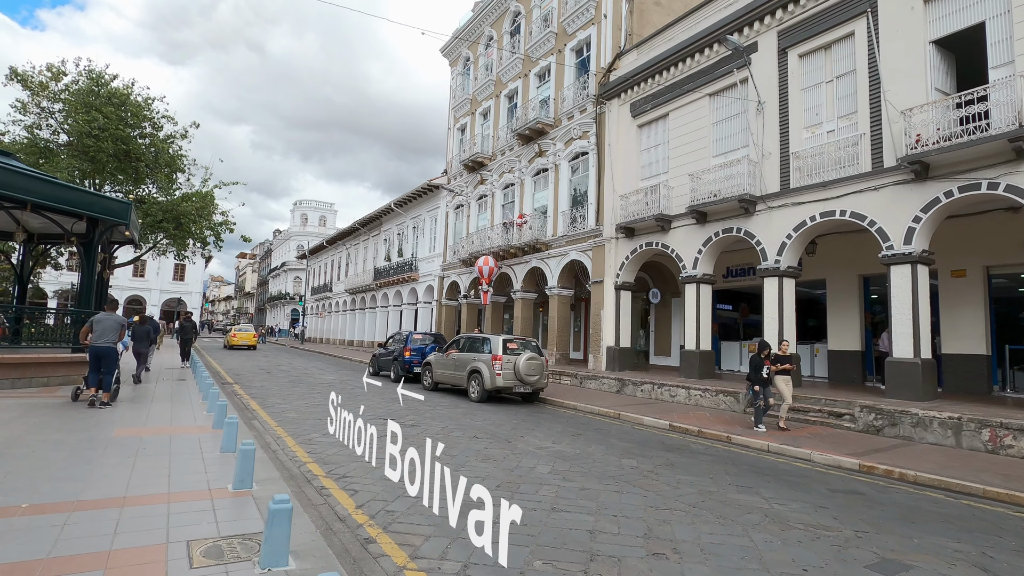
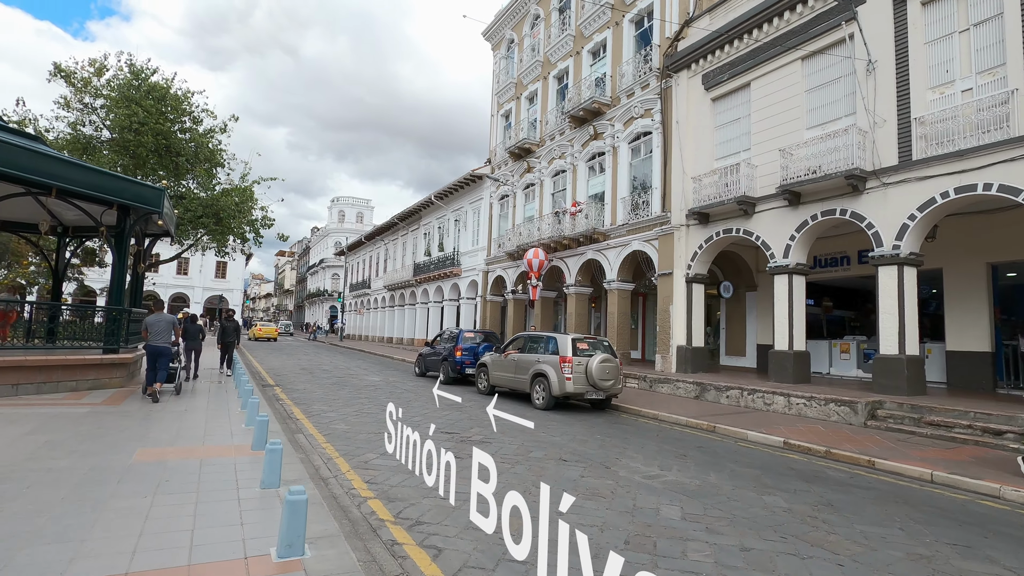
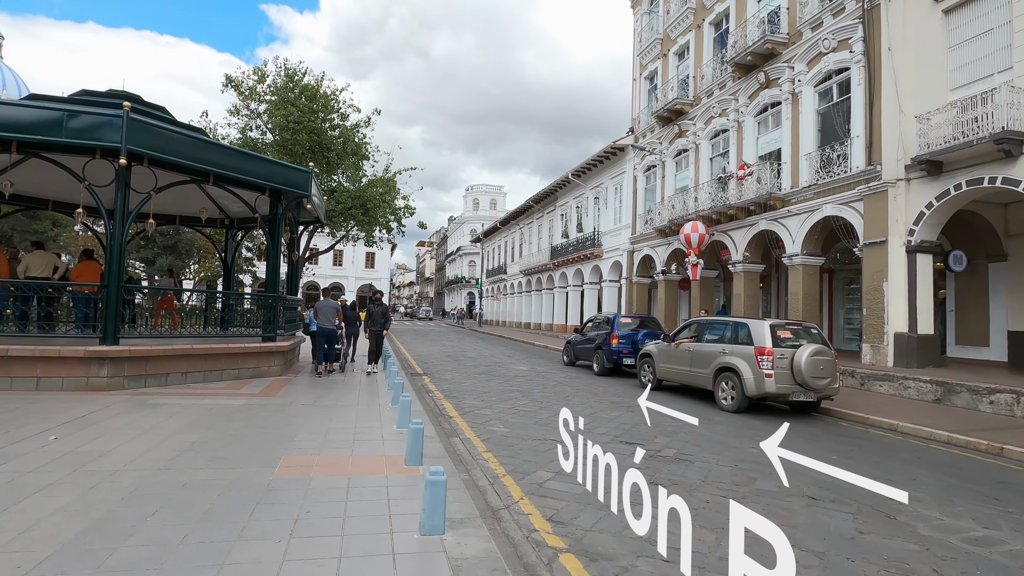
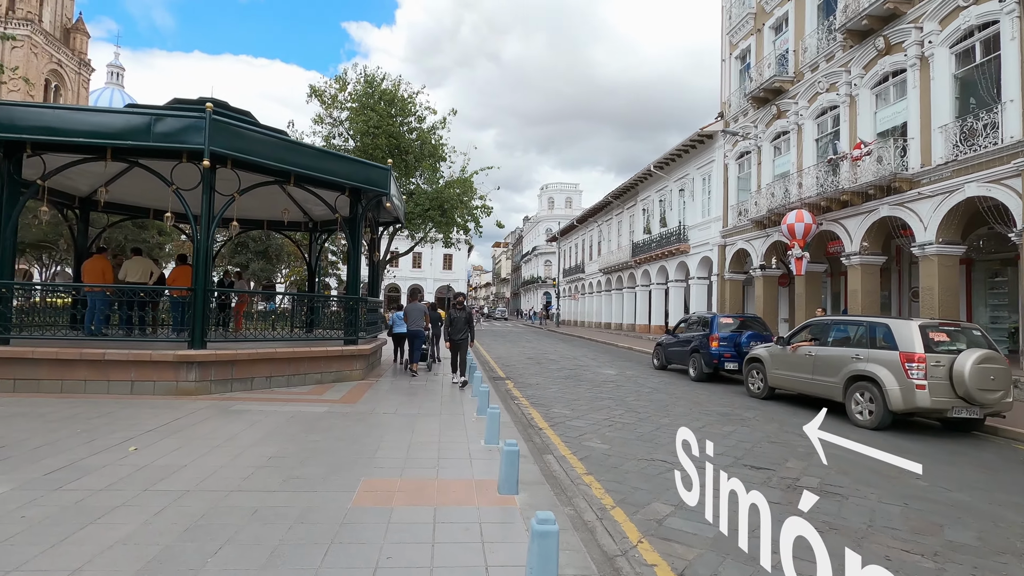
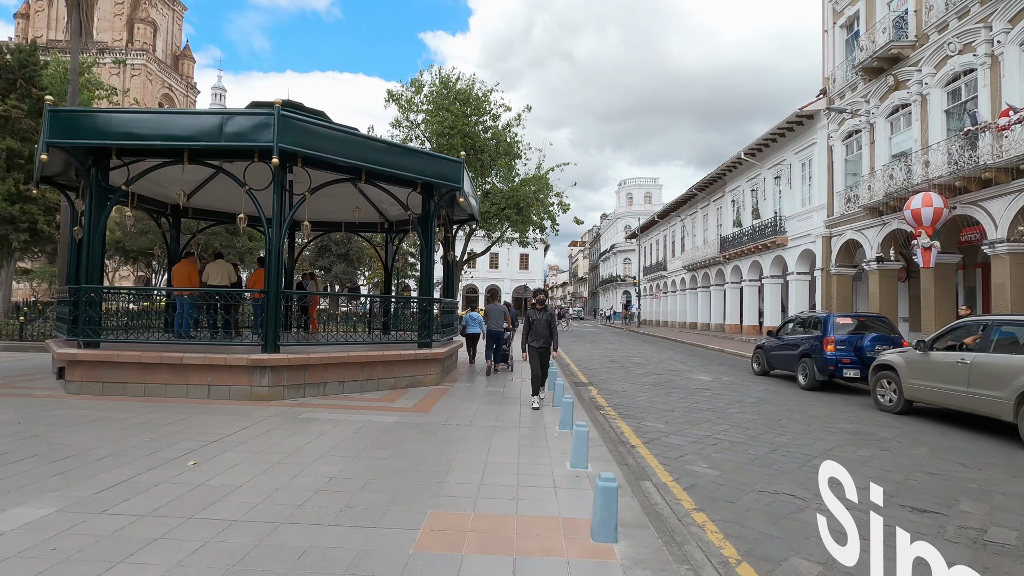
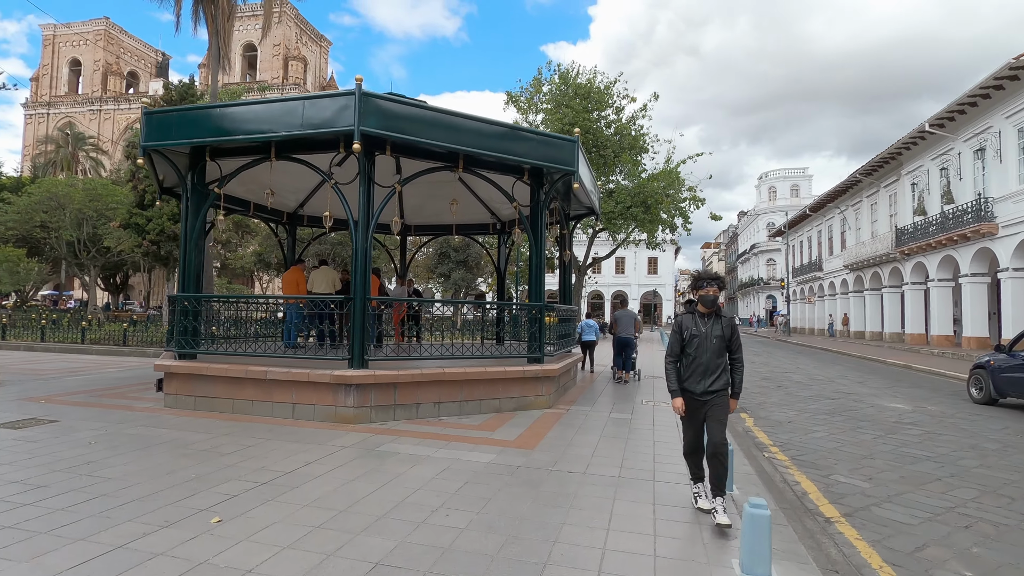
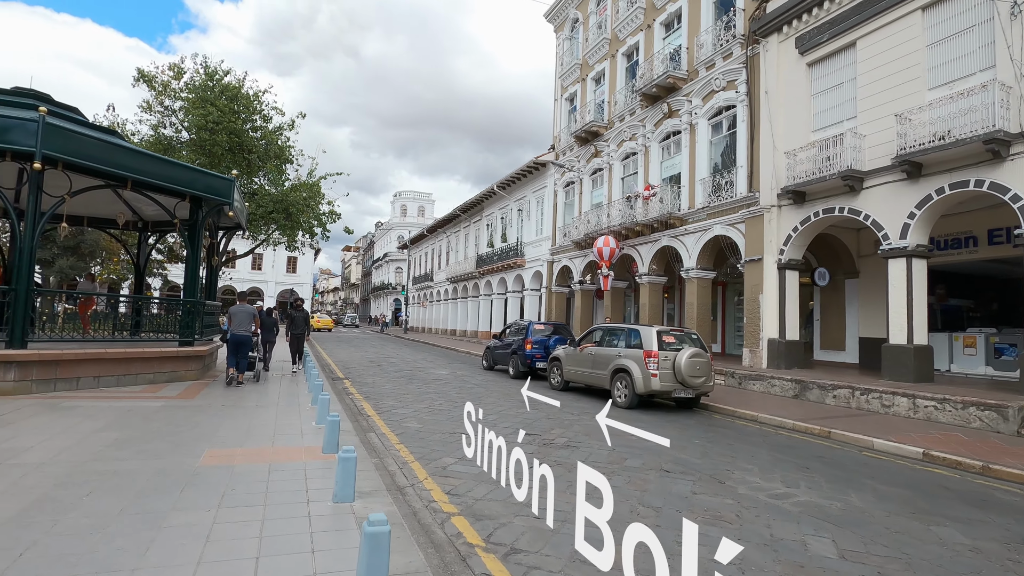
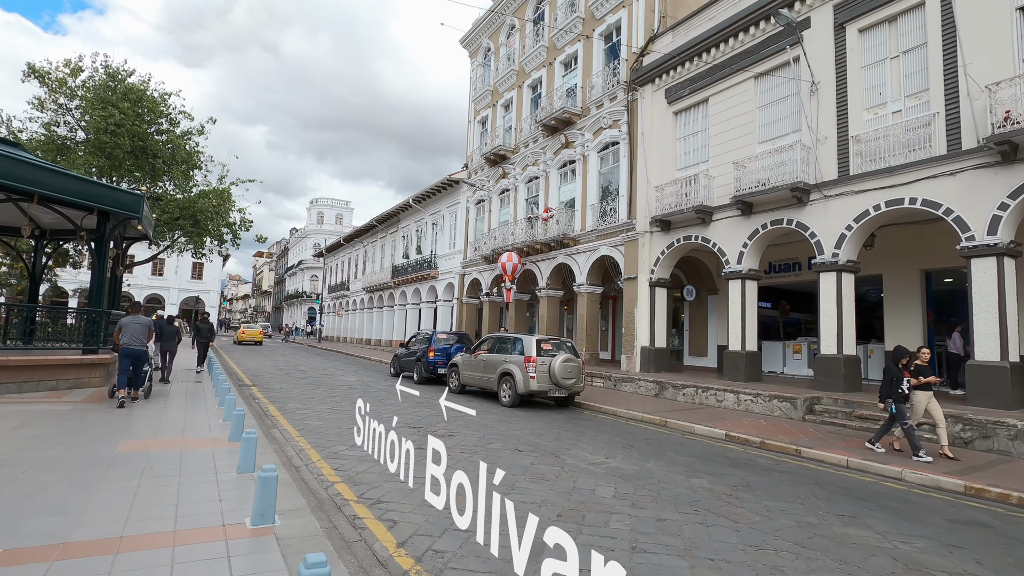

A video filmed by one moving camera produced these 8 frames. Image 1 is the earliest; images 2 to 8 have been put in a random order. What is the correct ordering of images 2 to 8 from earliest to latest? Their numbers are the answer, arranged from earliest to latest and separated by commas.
8, 2, 7, 3, 4, 5, 6
